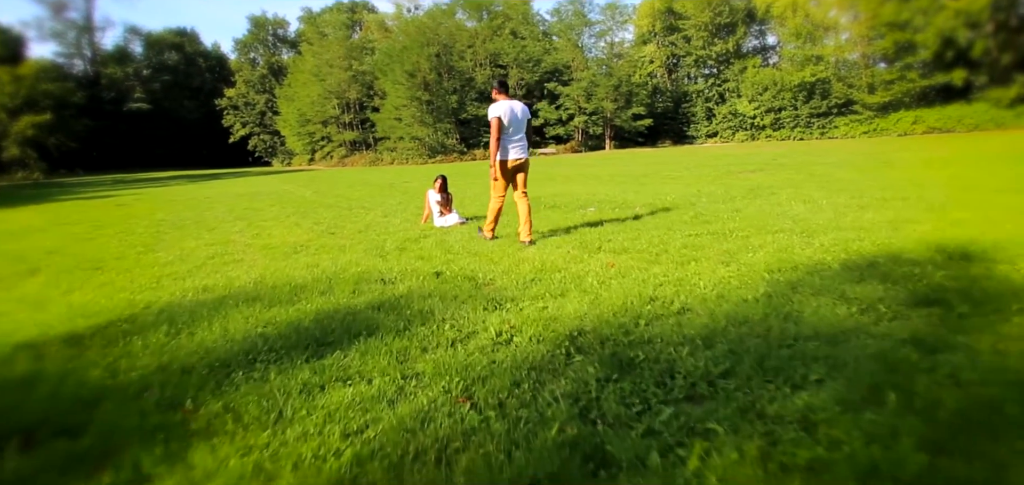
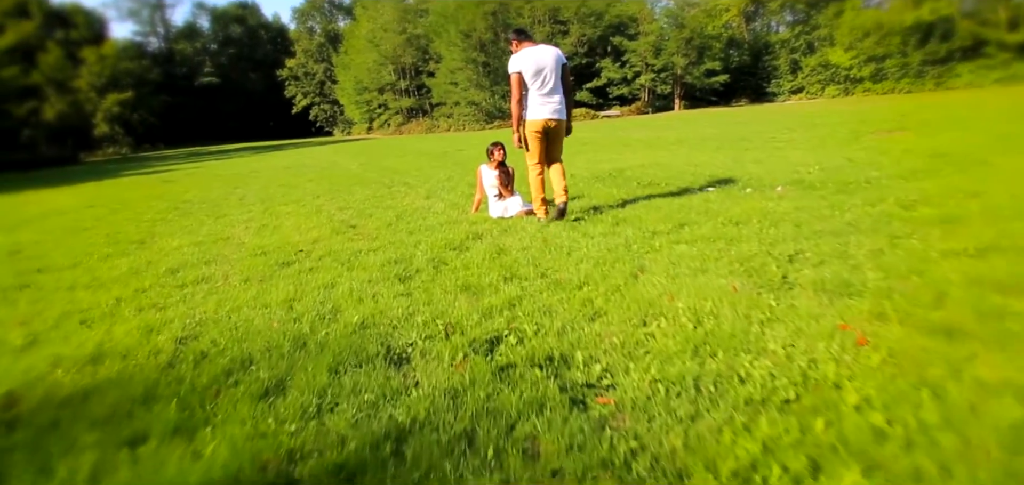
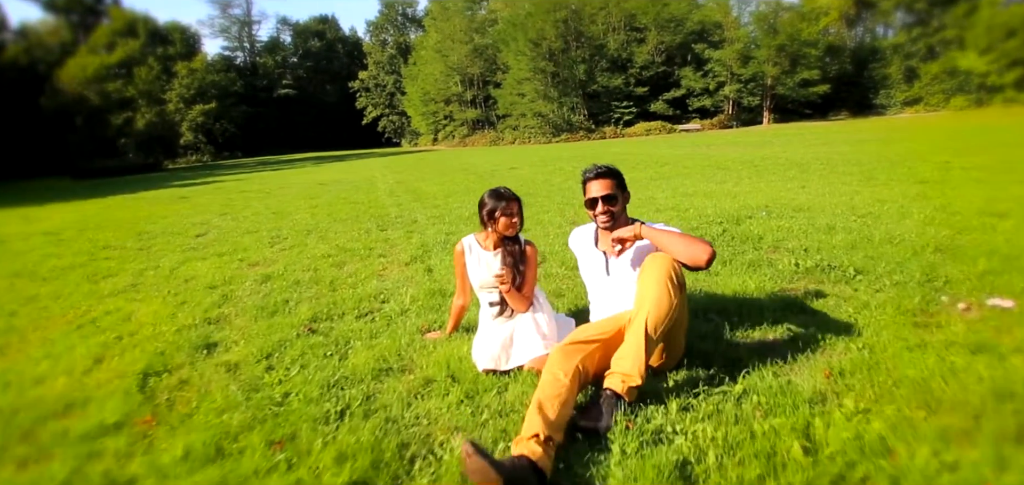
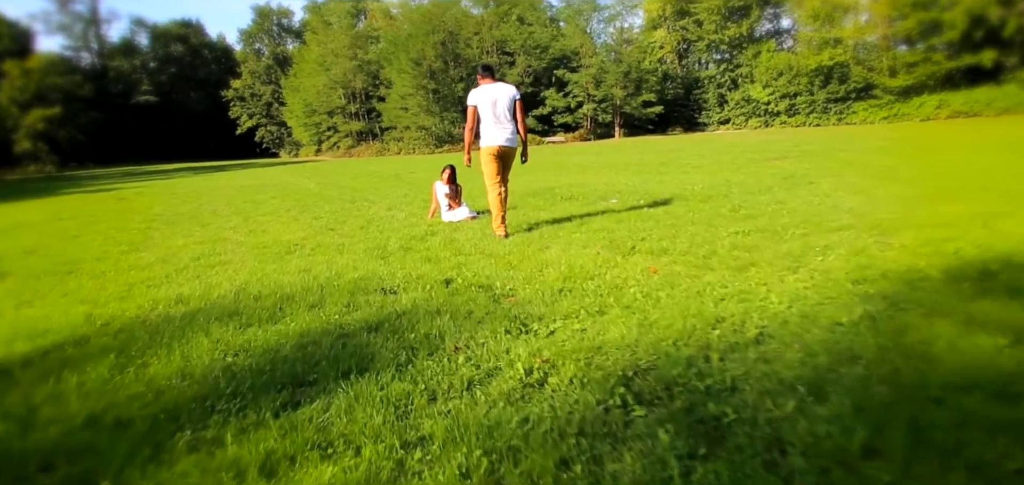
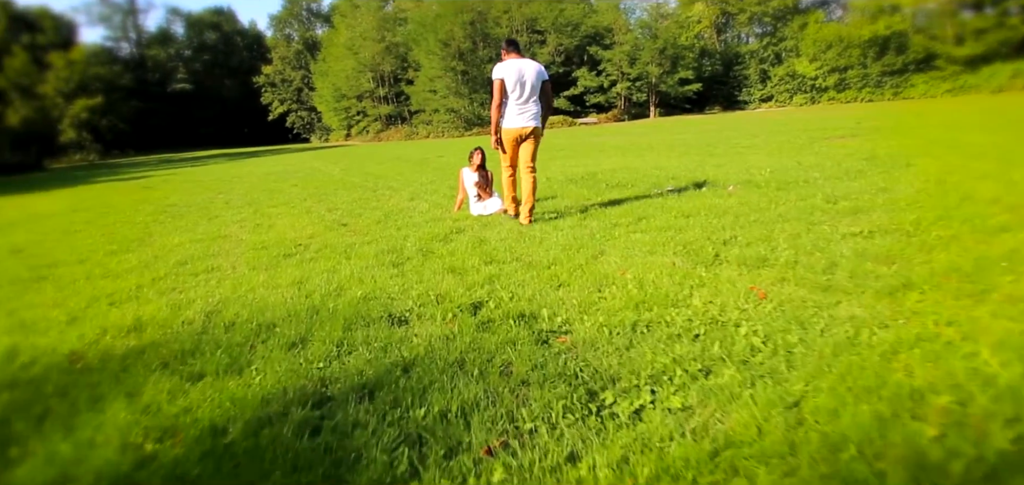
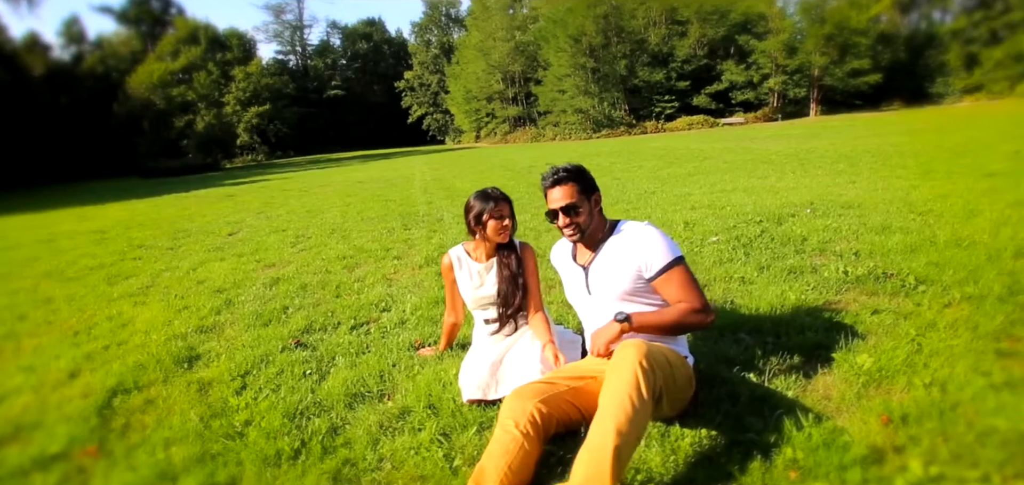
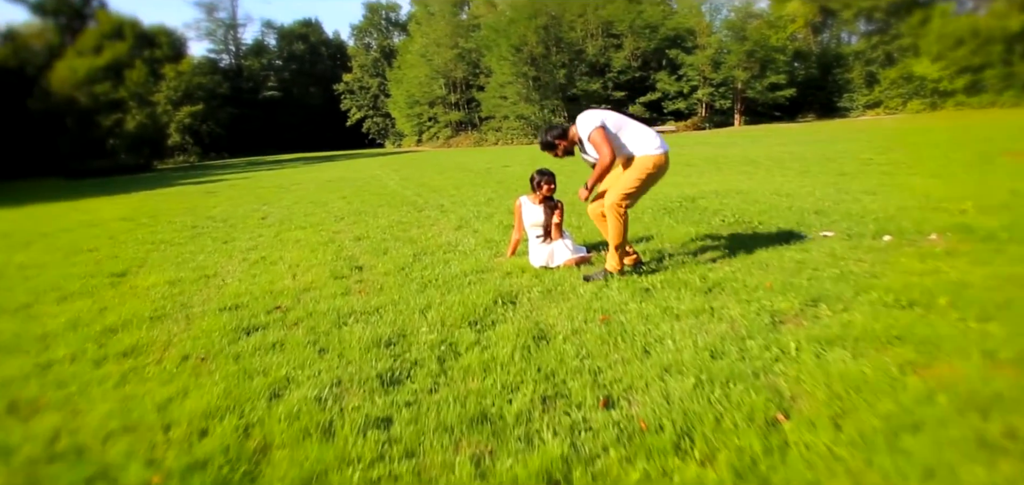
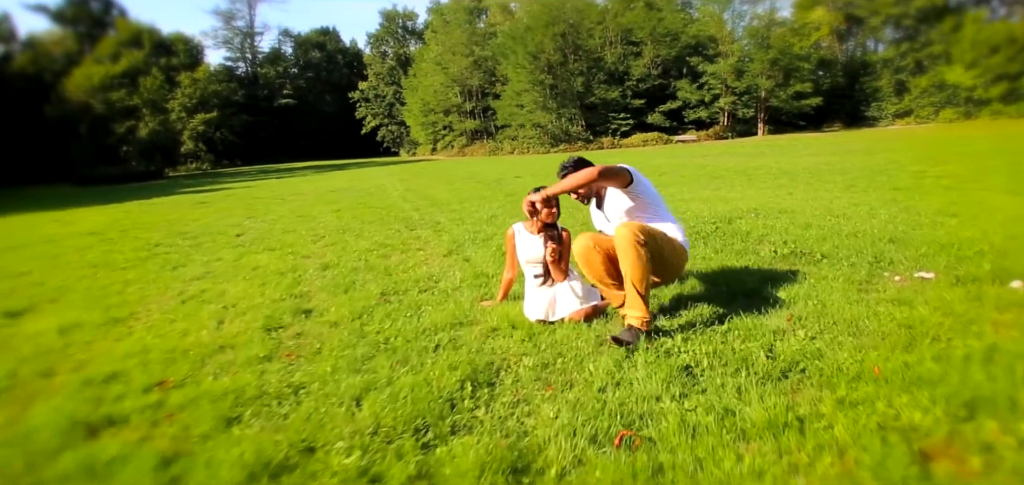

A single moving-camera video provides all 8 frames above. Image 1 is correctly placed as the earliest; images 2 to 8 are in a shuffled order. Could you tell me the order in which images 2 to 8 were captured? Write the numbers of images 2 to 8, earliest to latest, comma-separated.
4, 5, 2, 7, 8, 3, 6
